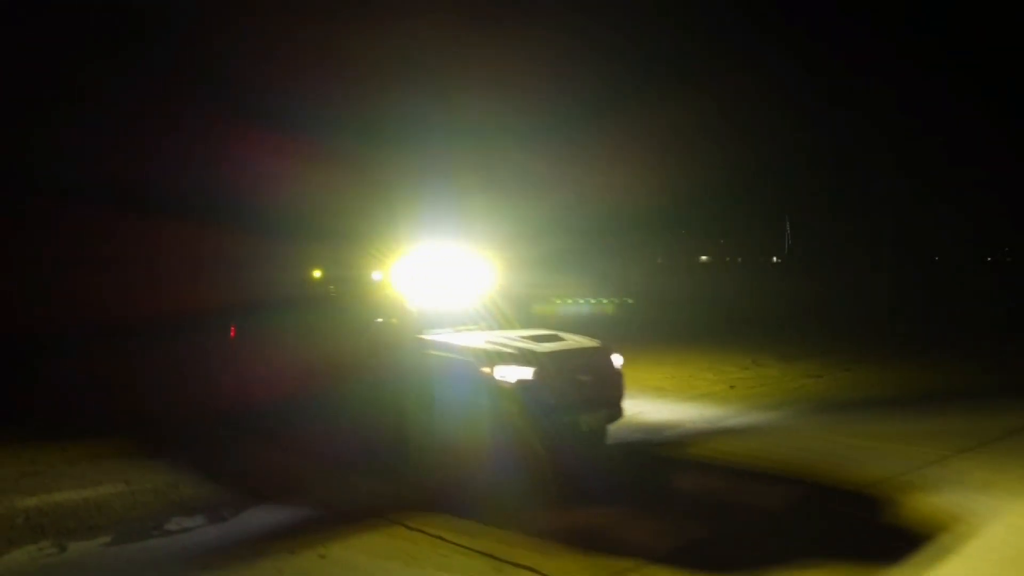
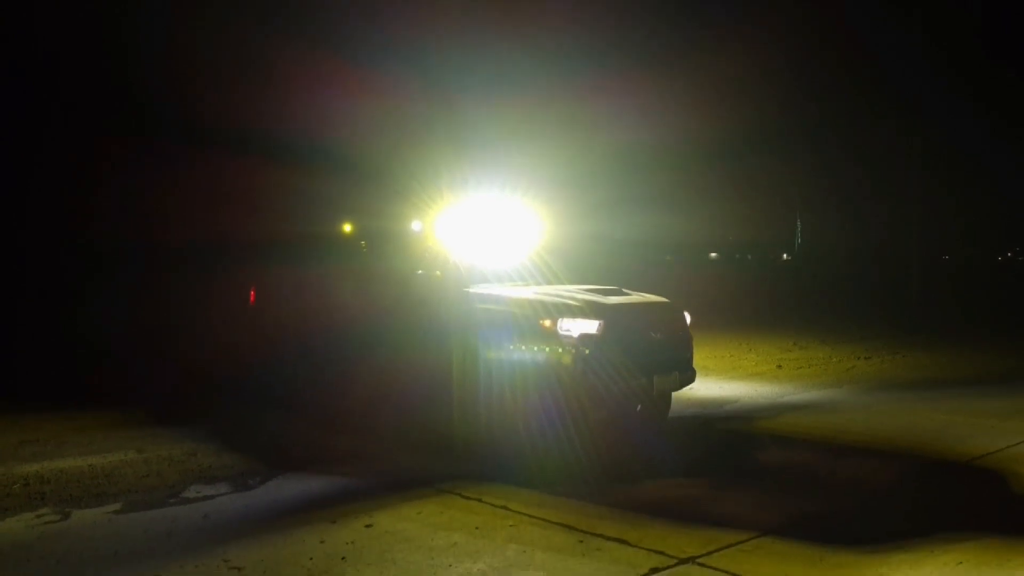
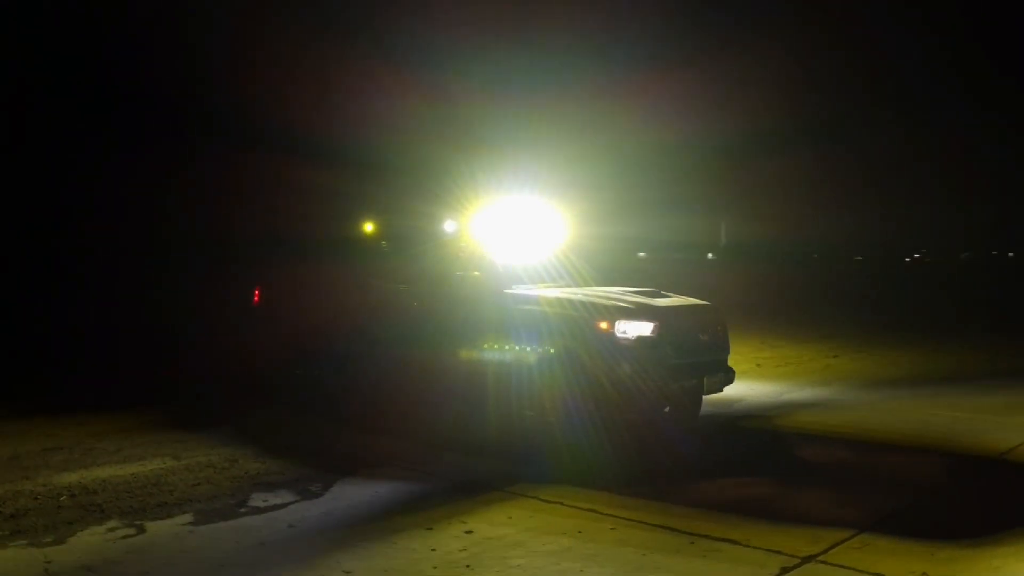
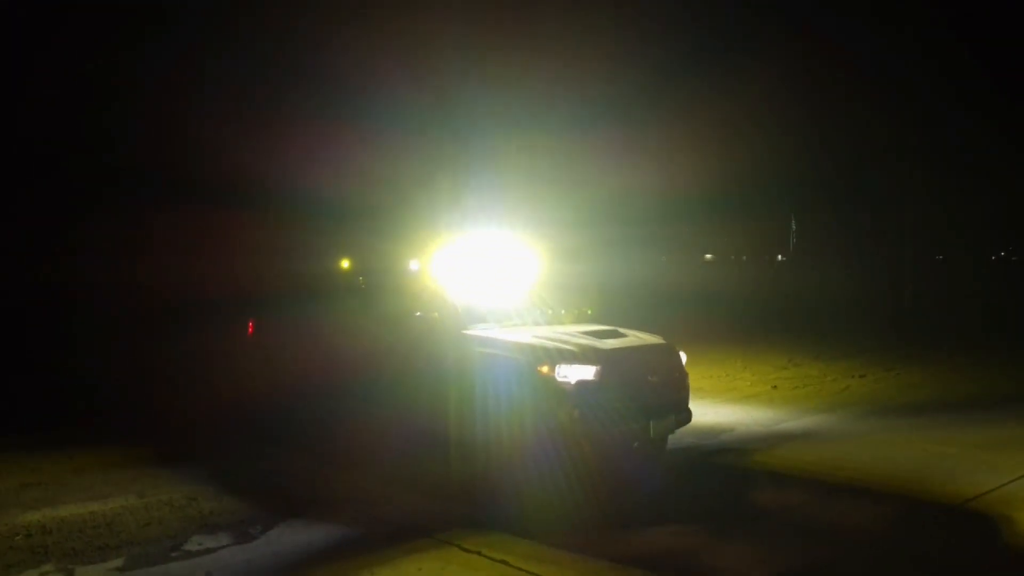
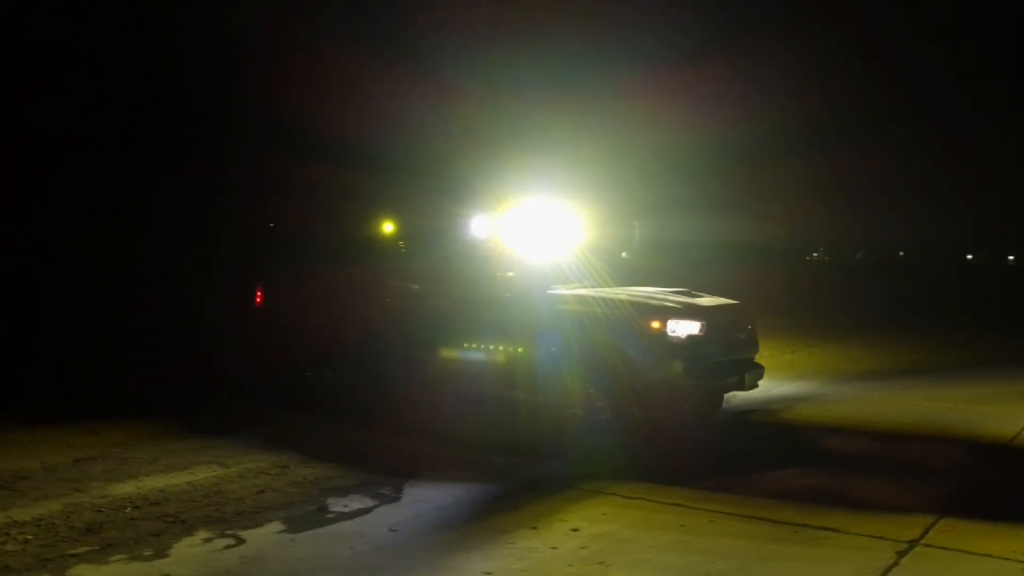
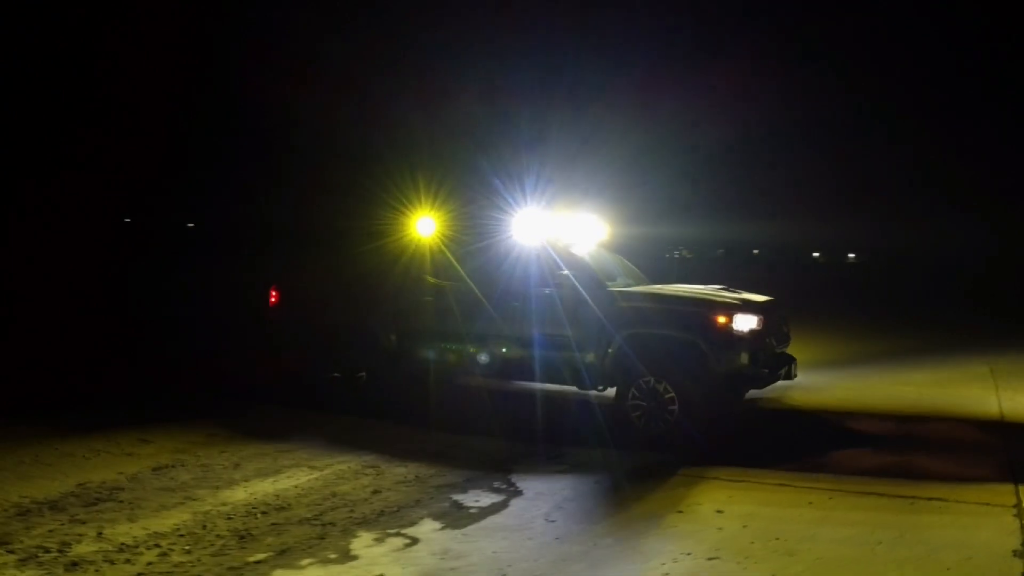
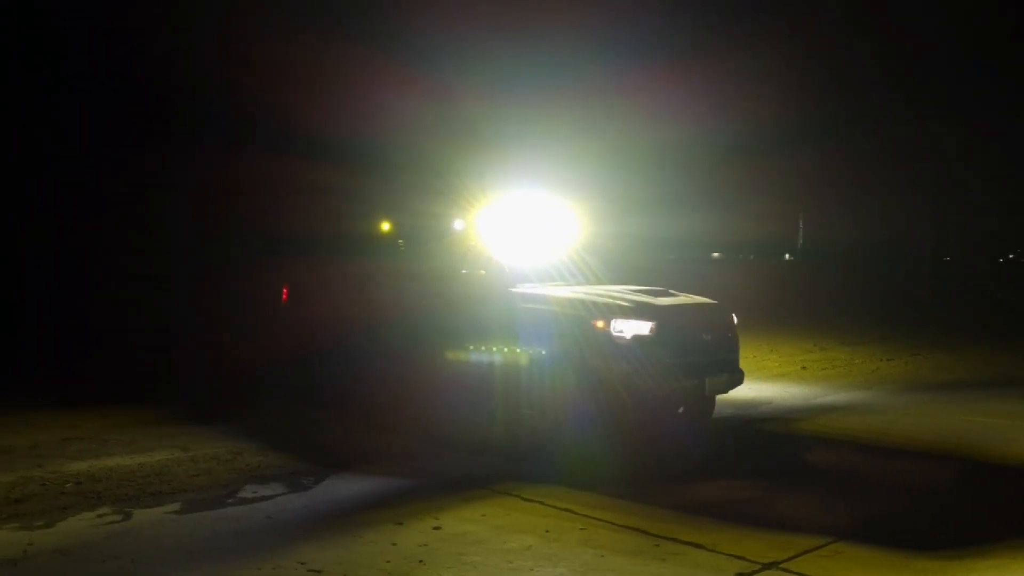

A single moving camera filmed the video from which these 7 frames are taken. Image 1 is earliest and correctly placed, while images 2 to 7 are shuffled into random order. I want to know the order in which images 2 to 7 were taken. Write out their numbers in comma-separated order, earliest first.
4, 2, 7, 3, 5, 6
